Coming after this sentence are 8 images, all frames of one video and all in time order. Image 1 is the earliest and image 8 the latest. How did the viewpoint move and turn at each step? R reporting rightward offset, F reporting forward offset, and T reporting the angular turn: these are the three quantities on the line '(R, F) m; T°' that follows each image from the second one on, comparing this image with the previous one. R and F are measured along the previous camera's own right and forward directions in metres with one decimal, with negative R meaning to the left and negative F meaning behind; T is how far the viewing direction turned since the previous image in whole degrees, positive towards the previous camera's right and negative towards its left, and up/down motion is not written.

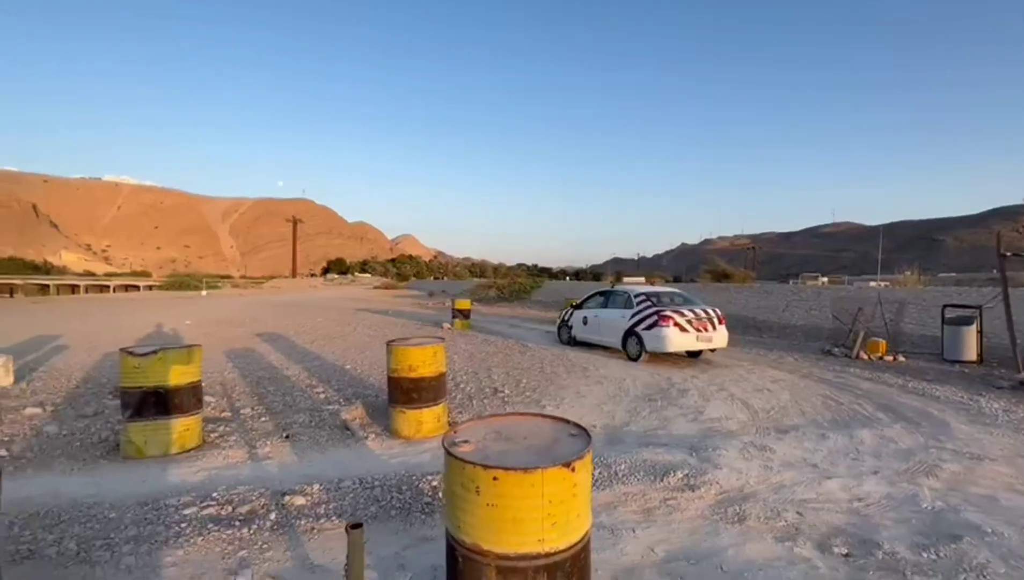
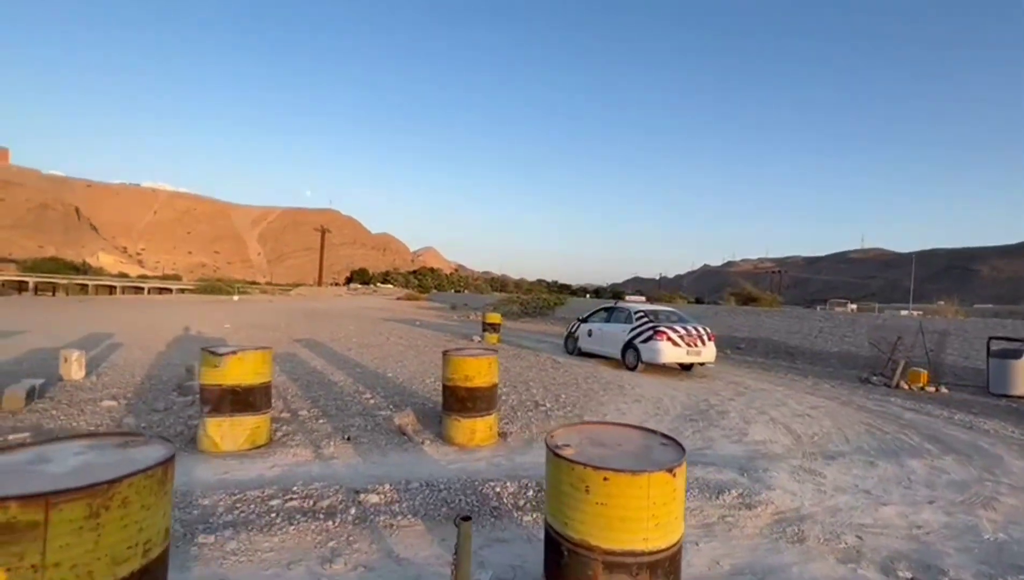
(-0.5, -0.3) m; -2°
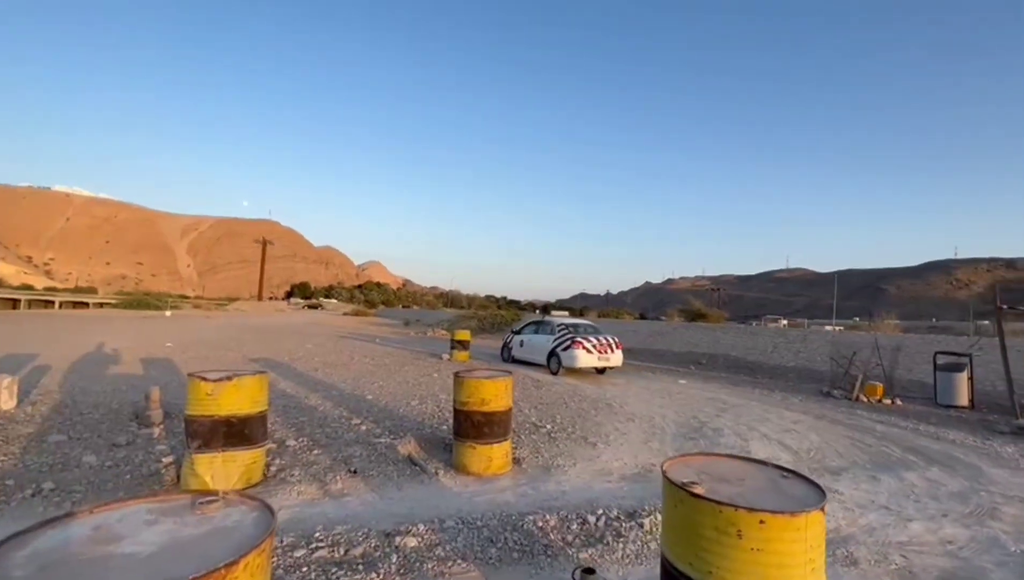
(-1.0, +0.4) m; +6°
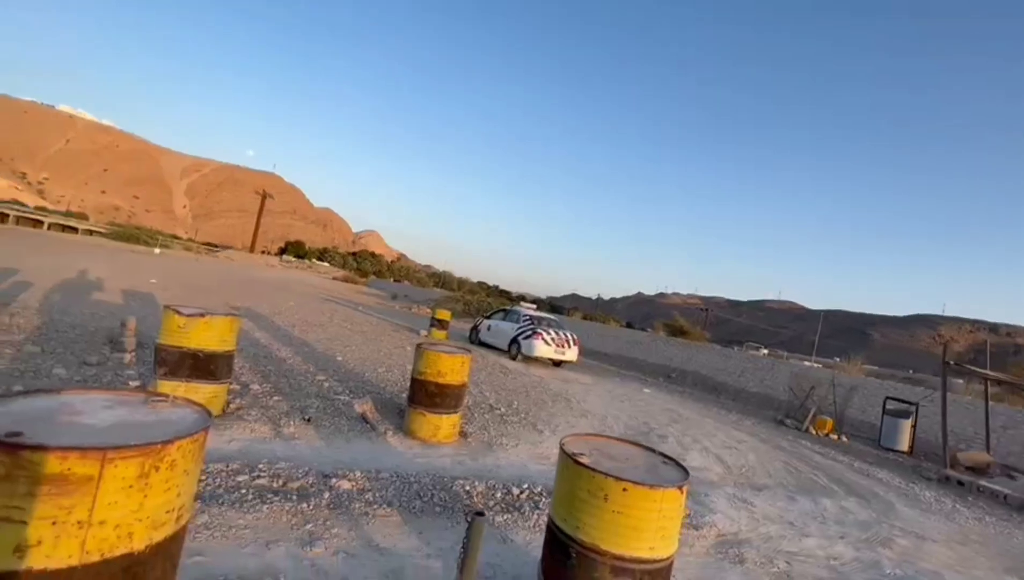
(+0.4, -0.4) m; +1°
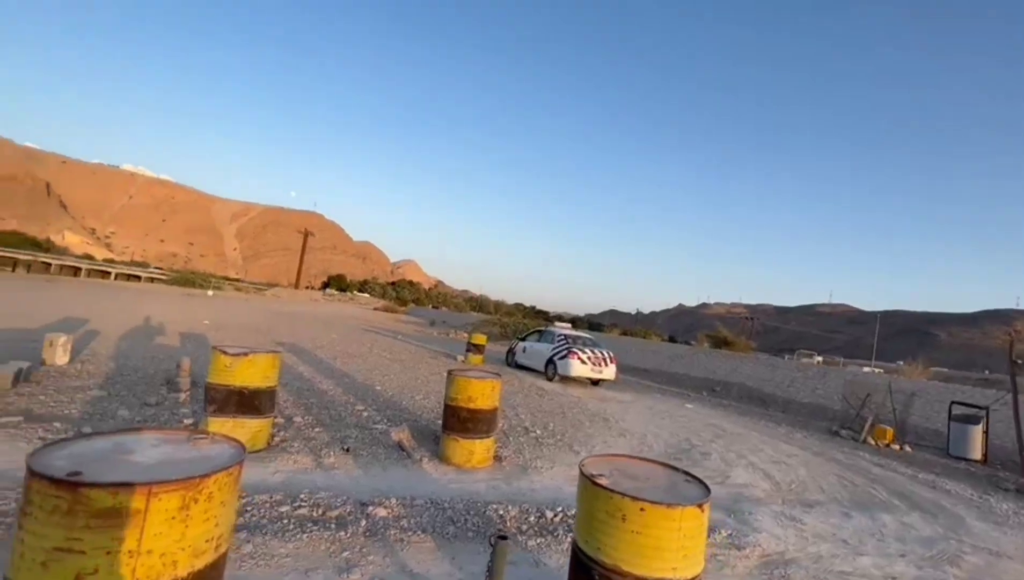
(+0.2, -0.1) m; -4°
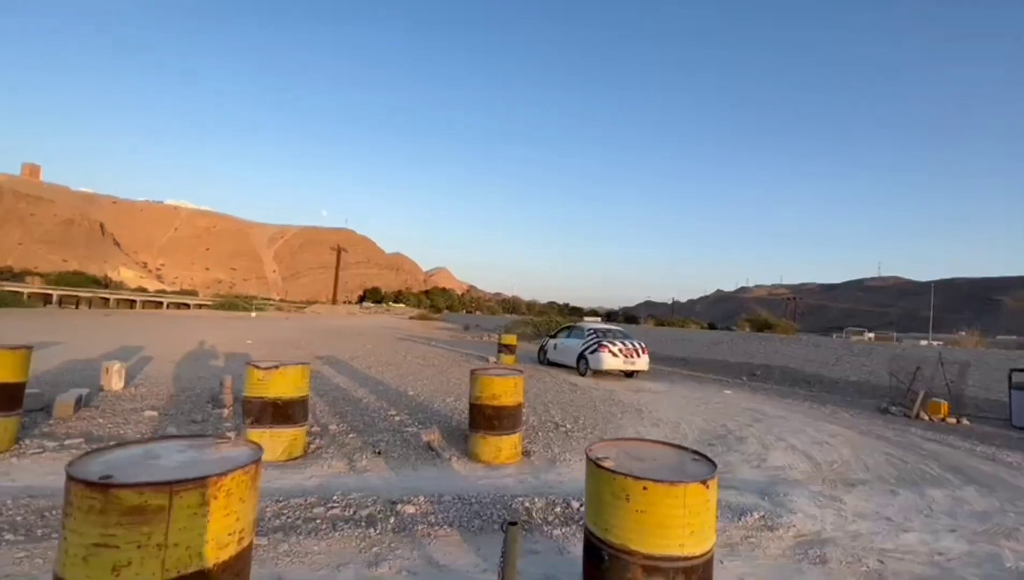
(+0.3, -0.1) m; -4°
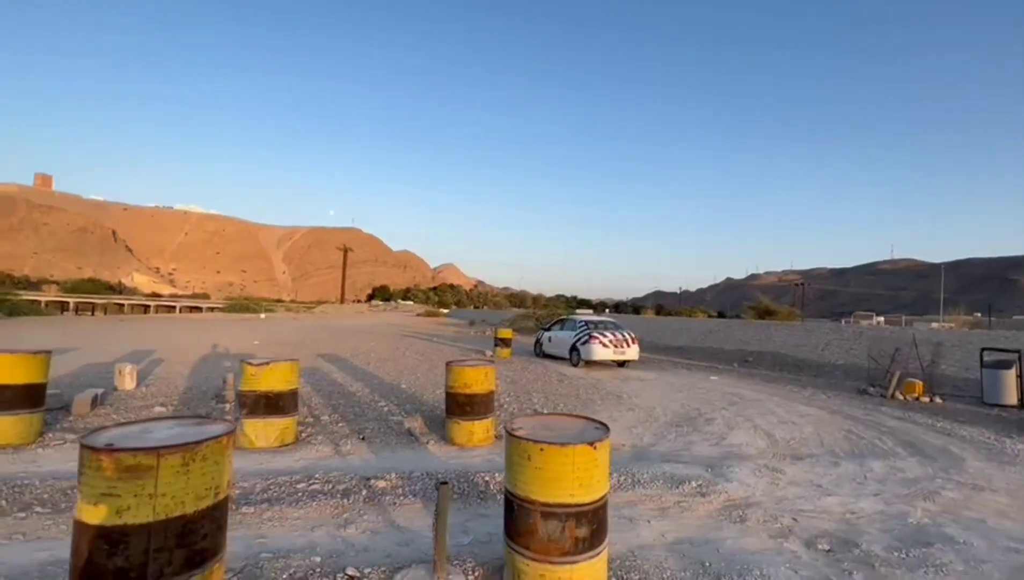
(+0.7, -0.7) m; -1°
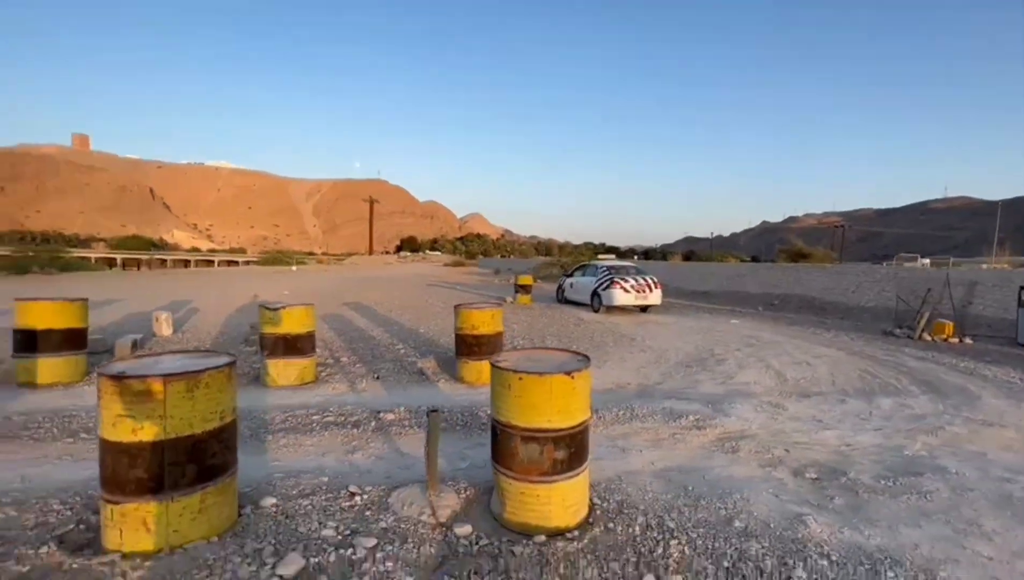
(+0.4, -0.1) m; -3°
